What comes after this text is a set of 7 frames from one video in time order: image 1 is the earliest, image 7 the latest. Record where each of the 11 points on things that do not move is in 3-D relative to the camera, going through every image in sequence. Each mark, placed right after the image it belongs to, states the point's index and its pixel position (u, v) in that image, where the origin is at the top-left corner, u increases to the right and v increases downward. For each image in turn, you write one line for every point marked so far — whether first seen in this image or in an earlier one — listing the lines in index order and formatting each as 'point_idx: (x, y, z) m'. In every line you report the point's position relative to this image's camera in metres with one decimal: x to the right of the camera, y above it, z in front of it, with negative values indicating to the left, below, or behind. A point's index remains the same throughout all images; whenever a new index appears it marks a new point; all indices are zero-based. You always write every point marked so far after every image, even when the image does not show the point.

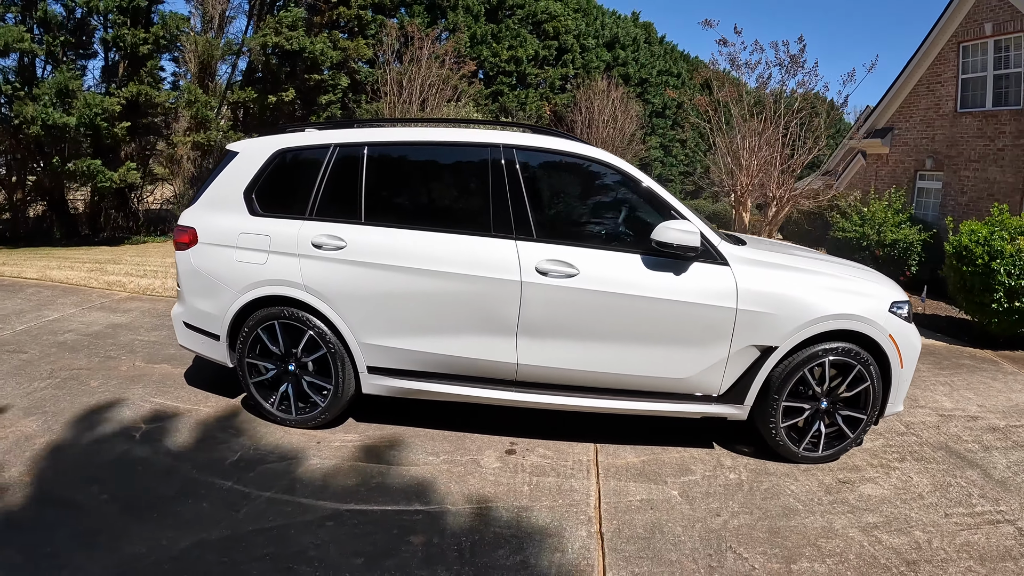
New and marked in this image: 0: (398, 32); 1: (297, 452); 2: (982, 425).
0: (-2.2, +5.4, +14.7) m
1: (-1.1, -0.9, +3.5) m
2: (+3.4, -0.9, +5.1) m
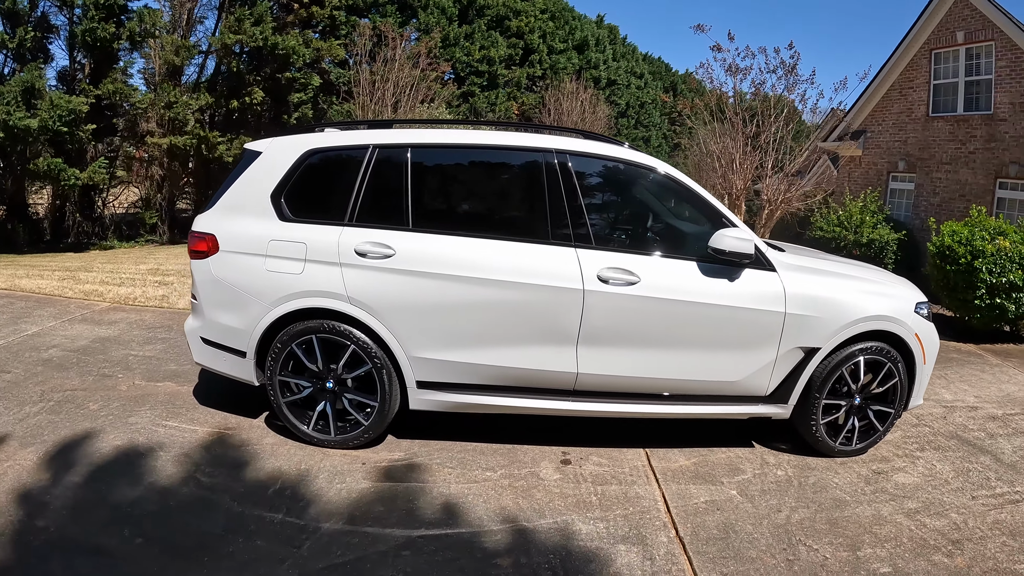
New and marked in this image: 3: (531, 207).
0: (-2.8, +5.3, +14.5) m
1: (-0.8, -1.0, +3.5) m
2: (+3.6, -0.9, +5.3) m
3: (+0.2, +0.4, +3.7) m
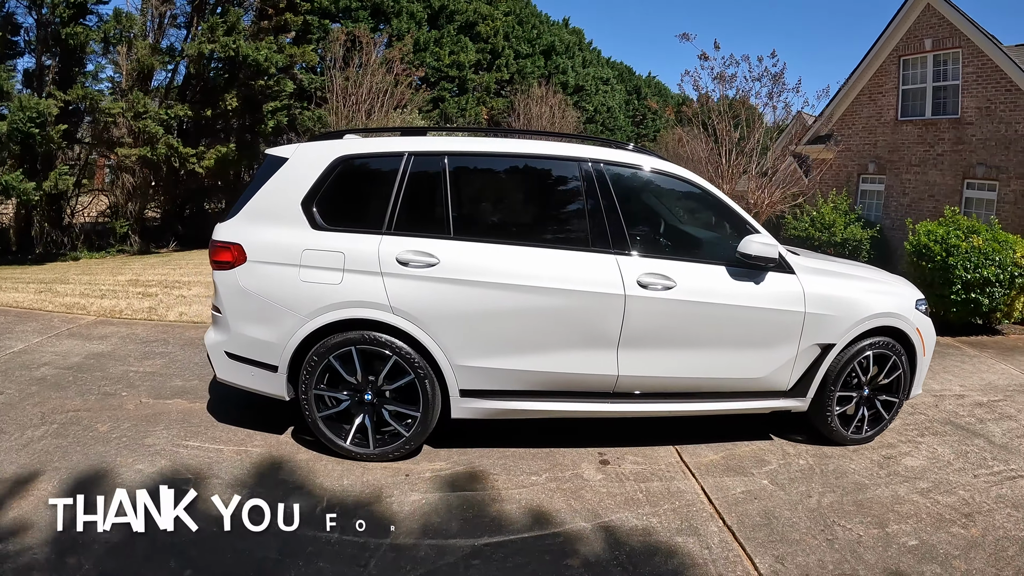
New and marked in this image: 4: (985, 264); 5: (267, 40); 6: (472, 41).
0: (-3.4, +5.2, +14.4) m
1: (-0.6, -1.0, +3.5) m
2: (+3.7, -0.9, +5.6) m
3: (+0.3, +0.4, +3.8) m
4: (+4.8, +0.2, +7.1) m
5: (-4.4, +4.6, +12.9) m
6: (-1.0, +6.7, +19.0) m
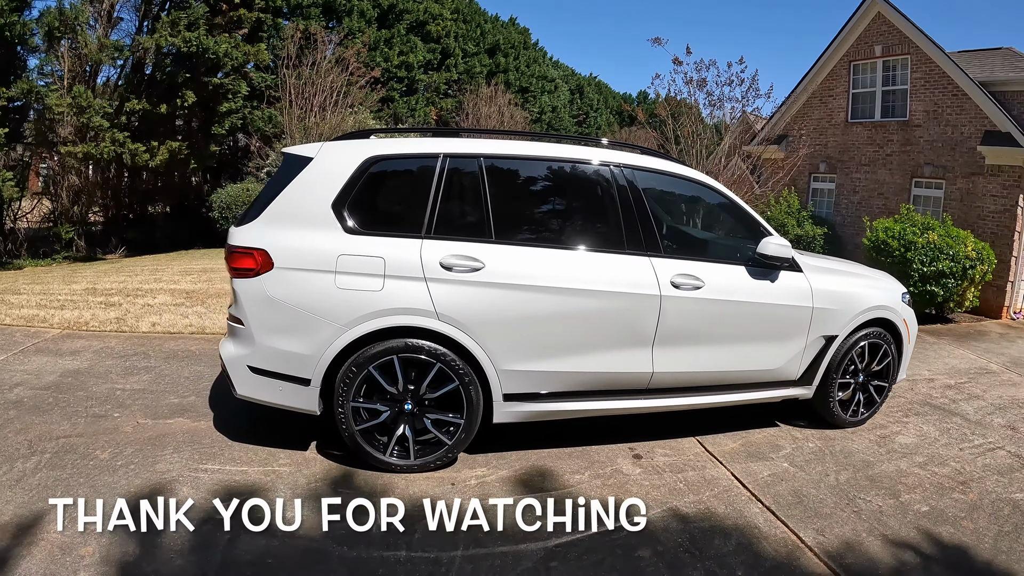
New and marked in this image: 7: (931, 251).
0: (-4.4, +5.1, +14.0) m
1: (-0.4, -1.0, +3.4) m
2: (+3.7, -0.8, +6.0) m
3: (+0.5, +0.4, +3.9) m
4: (+4.6, +0.3, +7.6) m
5: (-5.2, +4.5, +12.4) m
6: (-2.5, +6.7, +18.9) m
7: (+4.5, +0.4, +7.5) m
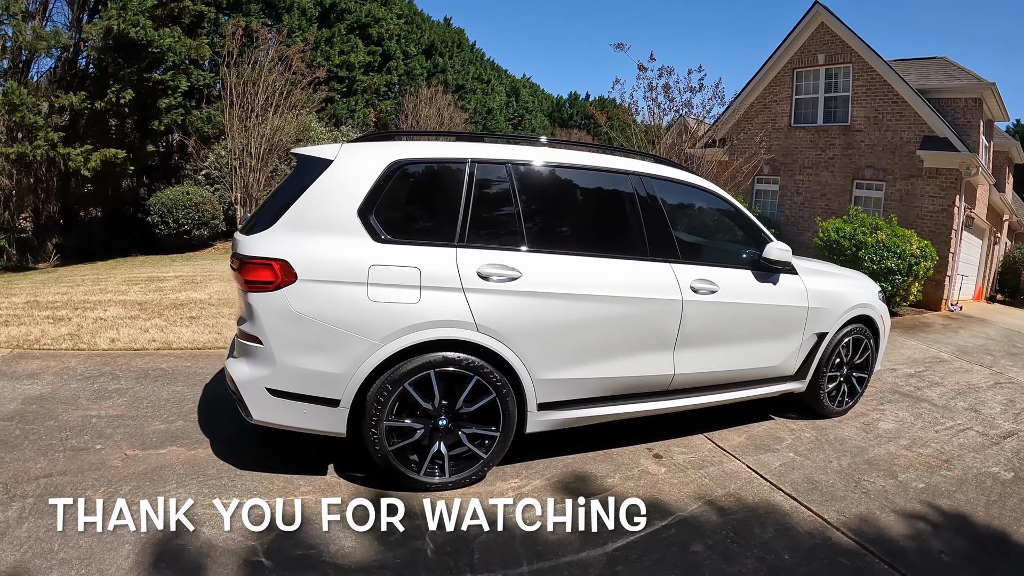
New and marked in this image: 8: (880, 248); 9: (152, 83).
0: (-5.4, +5.0, +13.5) m
1: (-0.1, -1.1, +3.4) m
2: (+3.6, -0.8, +6.4) m
3: (+0.6, +0.3, +3.9) m
4: (+4.3, +0.4, +8.1) m
5: (-6.0, +4.3, +11.8) m
6: (-4.1, +6.6, +18.5) m
7: (+4.2, +0.5, +8.0) m
8: (+4.3, +0.5, +8.1) m
9: (-6.1, +3.5, +11.8) m
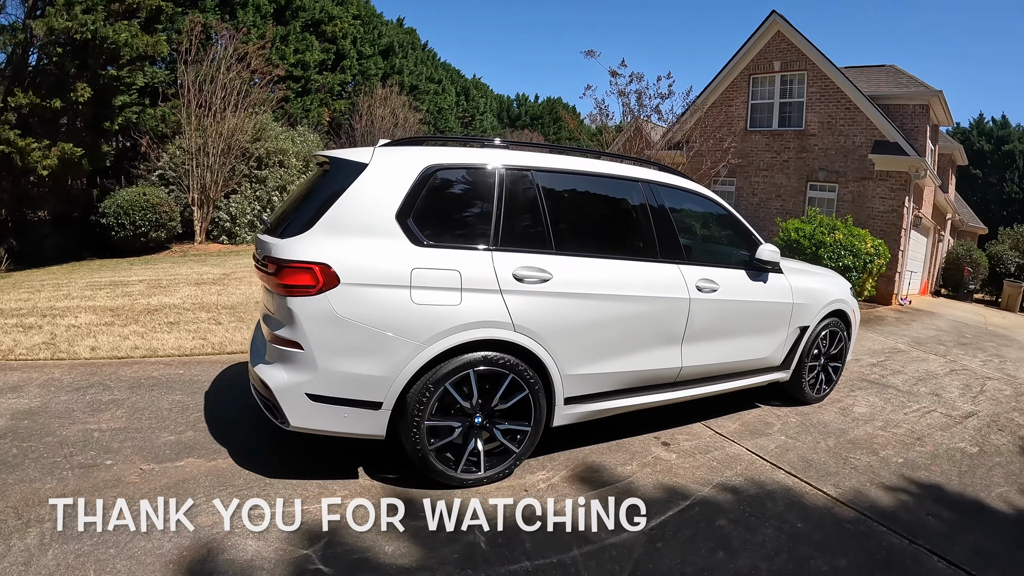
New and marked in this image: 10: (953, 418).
0: (-6.2, +4.9, +13.1) m
1: (0.0, -1.1, +3.5) m
2: (+3.5, -0.7, +6.8) m
3: (+0.7, +0.3, +4.1) m
4: (+4.1, +0.4, +8.6) m
5: (-6.6, +4.3, +11.4) m
6: (-5.3, +6.6, +18.2) m
7: (+4.0, +0.5, +8.5) m
8: (+4.0, +0.5, +8.6) m
9: (-6.7, +3.4, +11.3) m
10: (+3.4, -1.0, +5.4) m
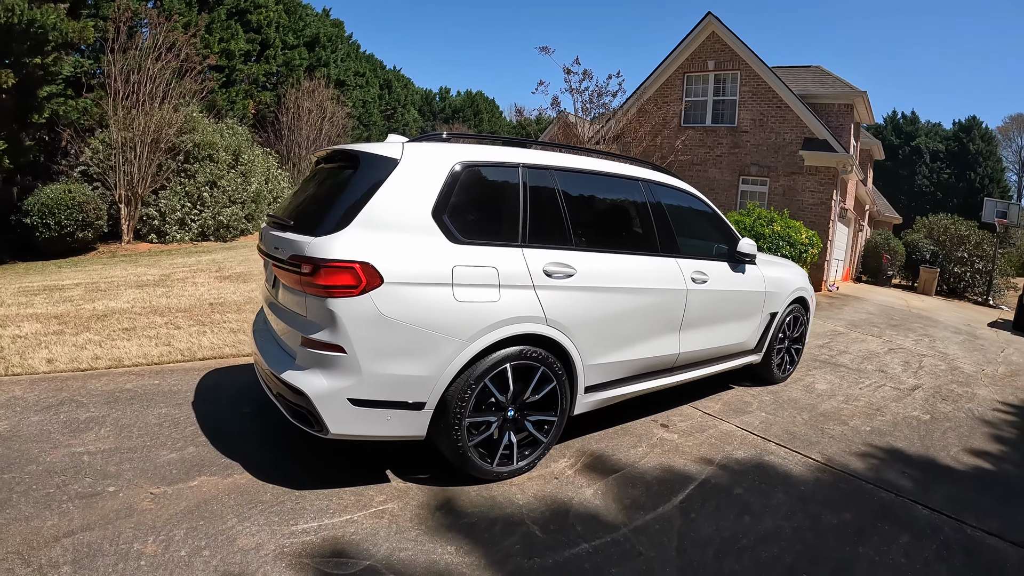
0: (-7.3, +4.9, +12.3) m
1: (+0.2, -1.1, +3.7) m
2: (+3.2, -0.6, +7.4) m
3: (+0.8, +0.4, +4.3) m
4: (+3.5, +0.6, +9.2) m
5: (-7.5, +4.2, +10.5) m
6: (-7.2, +6.6, +17.5) m
7: (+3.4, +0.7, +9.1) m
8: (+3.5, +0.7, +9.2) m
9: (-7.6, +3.3, +10.5) m
10: (+3.3, -0.9, +6.0) m
